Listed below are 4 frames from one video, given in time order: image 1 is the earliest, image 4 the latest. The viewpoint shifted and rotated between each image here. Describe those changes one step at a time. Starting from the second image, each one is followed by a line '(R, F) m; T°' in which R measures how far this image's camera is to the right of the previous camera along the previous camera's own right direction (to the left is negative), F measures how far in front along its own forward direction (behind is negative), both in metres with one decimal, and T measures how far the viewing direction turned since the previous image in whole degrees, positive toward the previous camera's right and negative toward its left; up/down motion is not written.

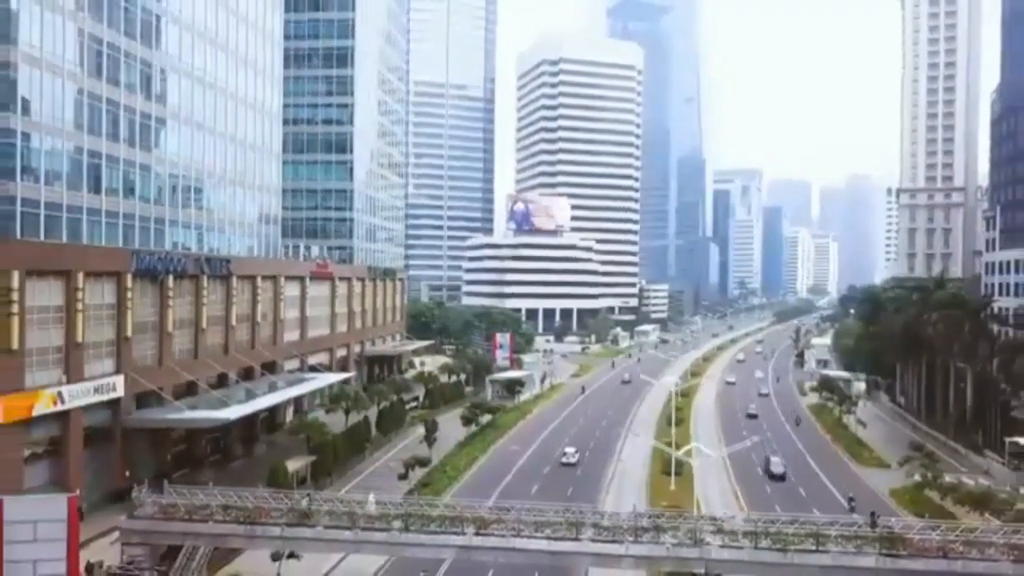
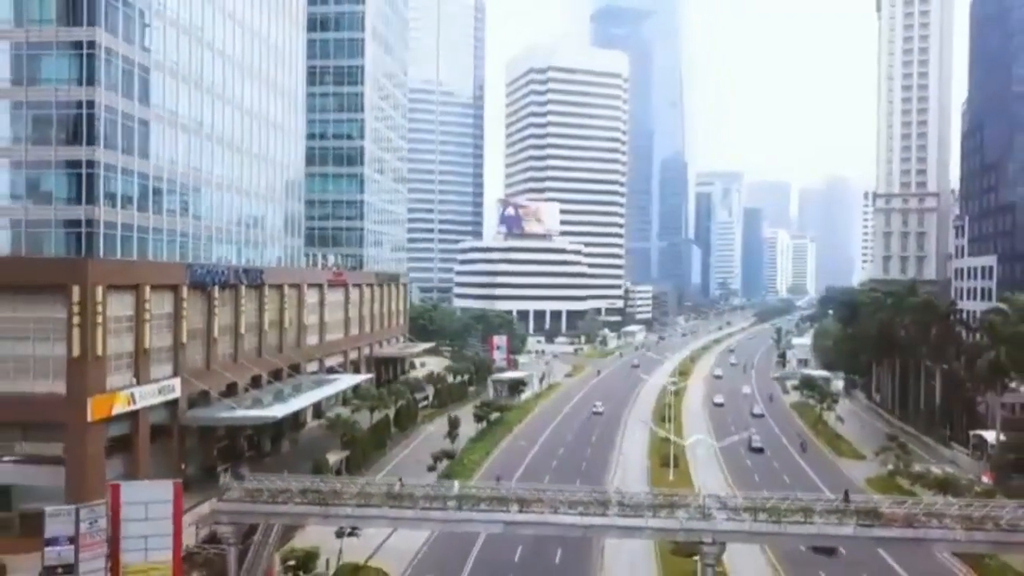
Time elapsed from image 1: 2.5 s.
(-2.0, -5.4) m; +1°
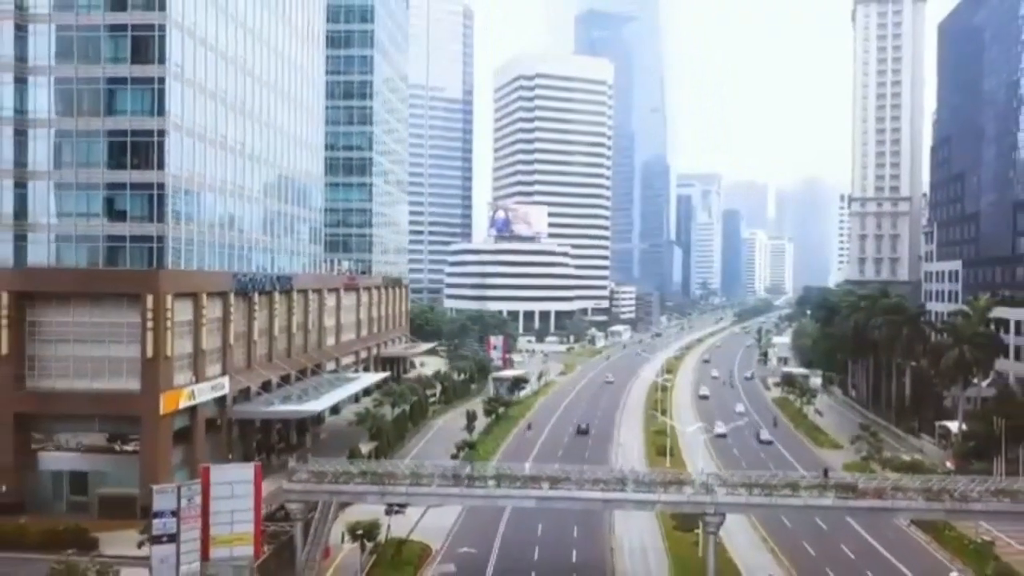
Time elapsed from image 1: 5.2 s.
(-2.2, -5.9) m; +1°
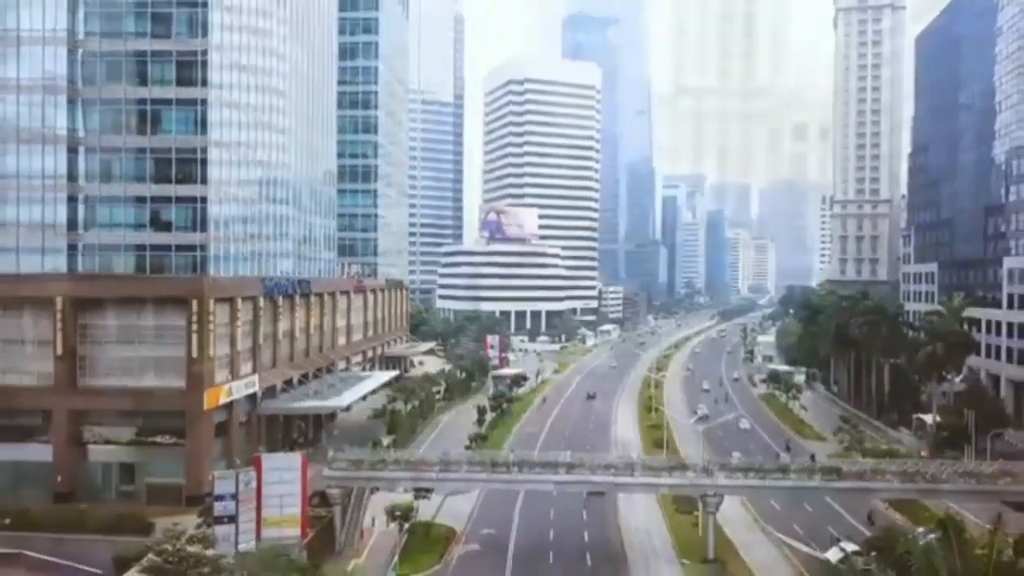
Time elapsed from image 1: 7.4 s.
(-1.7, -4.5) m; +1°
